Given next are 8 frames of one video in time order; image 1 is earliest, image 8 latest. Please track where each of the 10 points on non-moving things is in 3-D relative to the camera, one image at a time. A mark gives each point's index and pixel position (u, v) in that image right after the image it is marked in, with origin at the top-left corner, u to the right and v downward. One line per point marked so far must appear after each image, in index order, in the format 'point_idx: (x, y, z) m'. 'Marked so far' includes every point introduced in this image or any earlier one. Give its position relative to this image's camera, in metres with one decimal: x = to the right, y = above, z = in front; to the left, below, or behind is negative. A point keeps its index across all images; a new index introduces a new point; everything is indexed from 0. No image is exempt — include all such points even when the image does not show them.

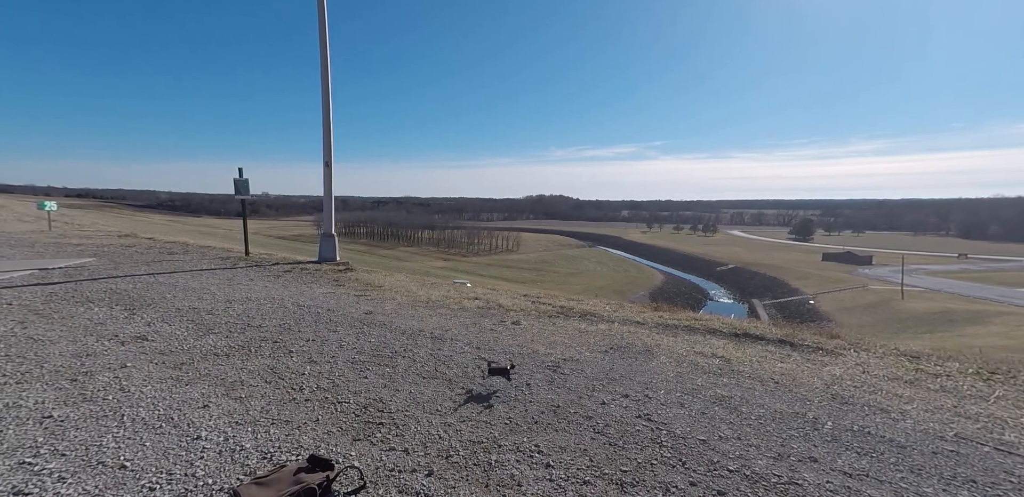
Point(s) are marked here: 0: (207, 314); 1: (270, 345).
0: (-4.3, -0.9, +6.7) m
1: (-2.8, -1.1, +5.4) m
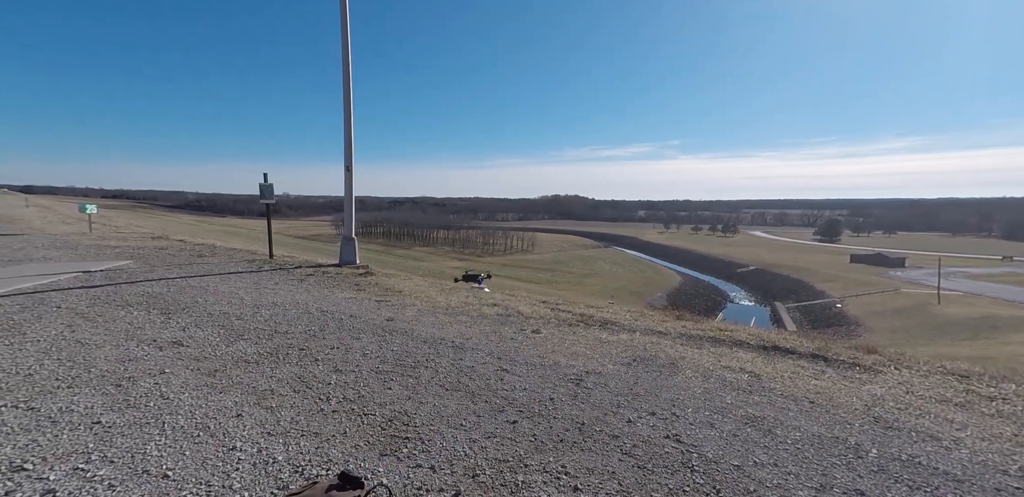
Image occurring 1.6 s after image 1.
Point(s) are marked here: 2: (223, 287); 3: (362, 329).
0: (-4.0, -1.0, +6.9) m
1: (-2.5, -1.2, +5.5) m
2: (-5.6, -0.7, +9.2) m
3: (-2.1, -1.1, +6.6) m
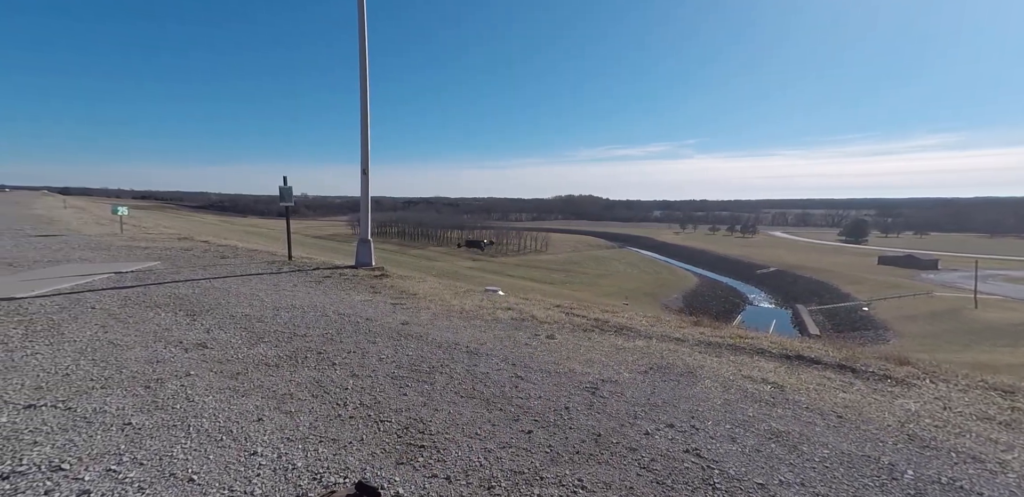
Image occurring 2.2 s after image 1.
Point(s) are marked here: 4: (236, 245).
0: (-3.7, -1.1, +7.0) m
1: (-2.3, -1.3, +5.6) m
2: (-5.3, -0.8, +9.3) m
3: (-1.9, -1.2, +6.6) m
4: (-10.6, +0.2, +17.7) m
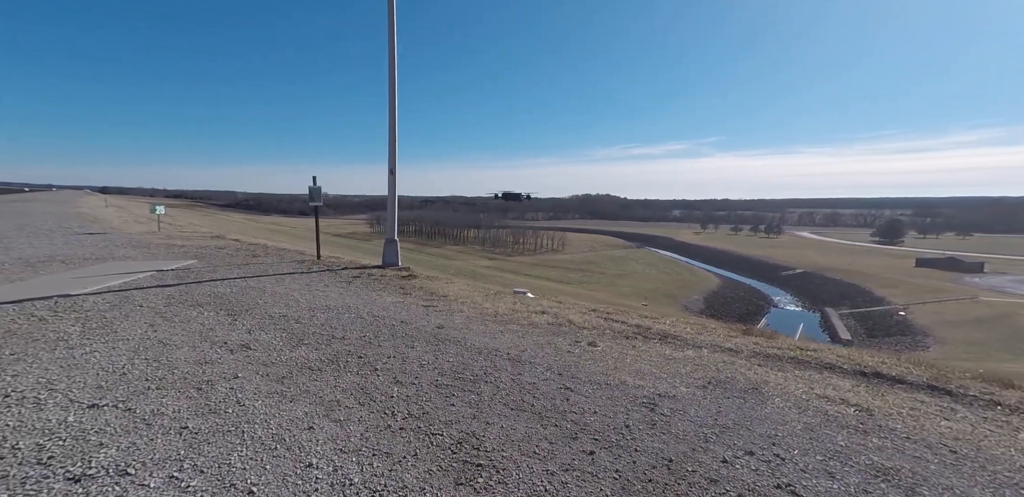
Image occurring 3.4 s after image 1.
0: (-3.2, -1.1, +6.9) m
1: (-1.8, -1.3, +5.4) m
2: (-4.7, -0.8, +9.3) m
3: (-1.3, -1.2, +6.5) m
4: (-9.7, +0.2, +17.9) m
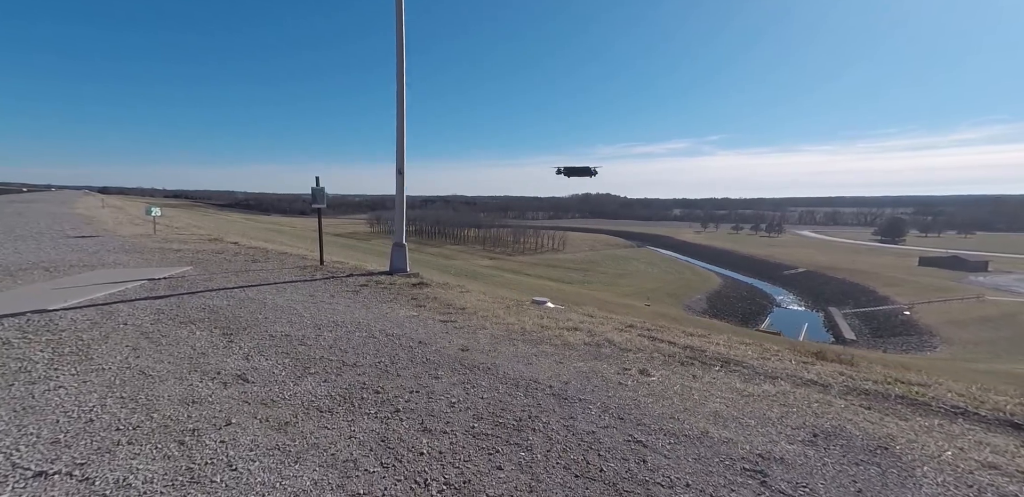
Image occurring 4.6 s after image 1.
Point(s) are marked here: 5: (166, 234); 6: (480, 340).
0: (-2.7, -1.2, +6.0) m
1: (-1.4, -1.5, +4.5) m
2: (-4.2, -0.9, +8.4) m
3: (-0.9, -1.4, +5.6) m
4: (-9.2, +0.1, +17.0) m
5: (-14.6, +0.6, +19.3) m
6: (-0.5, -1.3, +6.8) m
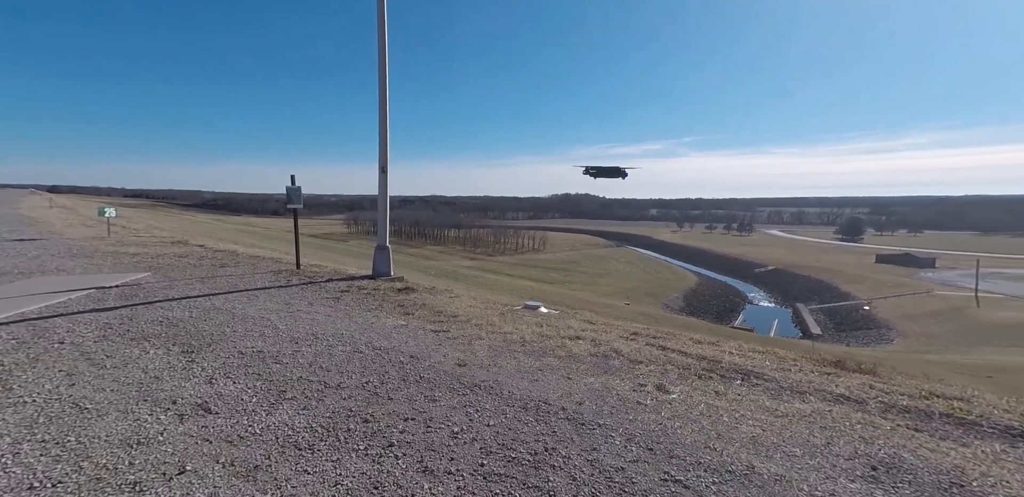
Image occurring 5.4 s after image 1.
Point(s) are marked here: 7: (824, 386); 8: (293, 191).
0: (-2.7, -1.3, +5.3) m
1: (-1.3, -1.5, +3.9) m
2: (-4.3, -1.0, +7.7) m
3: (-0.8, -1.4, +5.0) m
4: (-9.6, 0.0, +16.1) m
5: (-15.1, +0.5, +18.1) m
6: (-0.5, -1.4, +6.2) m
7: (+3.4, -1.4, +4.9) m
8: (-5.6, +1.5, +11.9) m
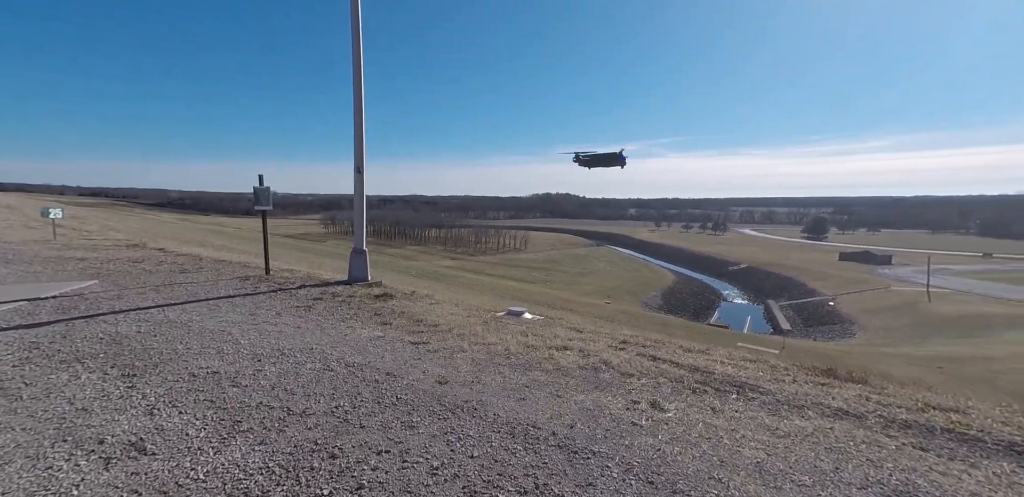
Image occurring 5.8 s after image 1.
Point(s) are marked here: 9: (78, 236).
0: (-2.8, -1.4, +4.9) m
1: (-1.4, -1.6, +3.5) m
2: (-4.5, -1.1, +7.1) m
3: (-1.0, -1.5, +4.6) m
4: (-10.2, -0.1, +15.3) m
5: (-15.8, +0.3, +17.1) m
6: (-0.7, -1.5, +5.8) m
7: (+3.2, -1.5, +4.7) m
8: (-6.0, +1.3, +11.3) m
9: (-17.1, +0.5, +18.9) m
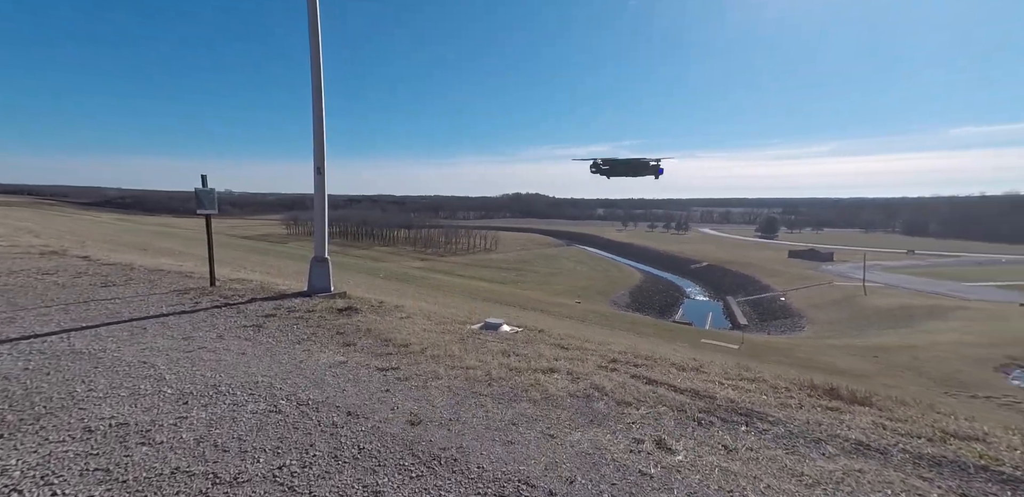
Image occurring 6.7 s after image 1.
0: (-3.0, -1.6, +3.9) m
1: (-1.4, -1.8, +2.7) m
2: (-4.8, -1.3, +6.1) m
3: (-1.1, -1.7, +3.8) m
4: (-11.0, -0.4, +13.9) m
5: (-16.7, 0.0, +15.3) m
6: (-0.8, -1.6, +5.0) m
7: (+3.1, -1.7, +4.2) m
8: (-6.5, +1.1, +10.1) m
9: (-18.1, +0.2, +17.0) m
